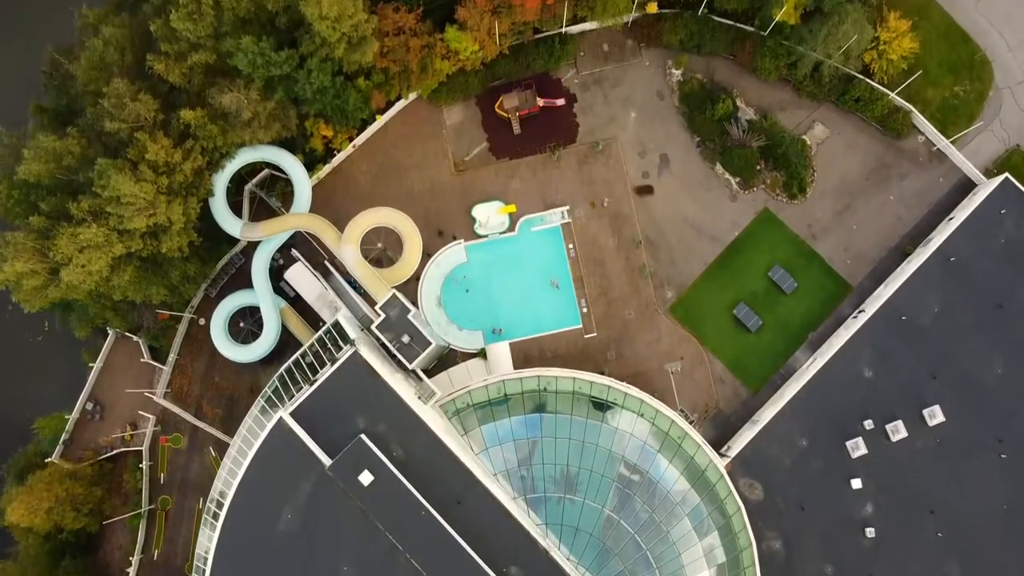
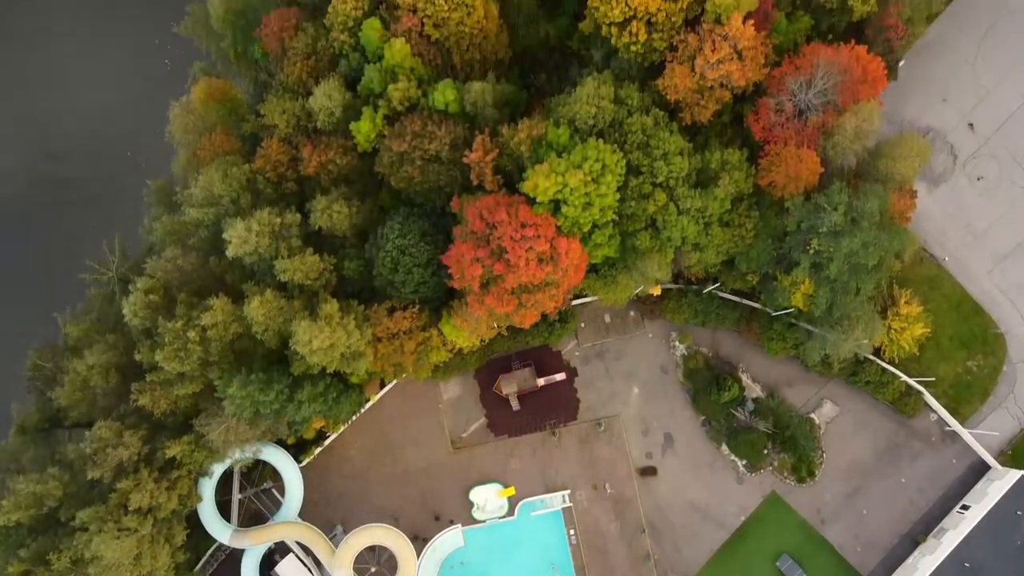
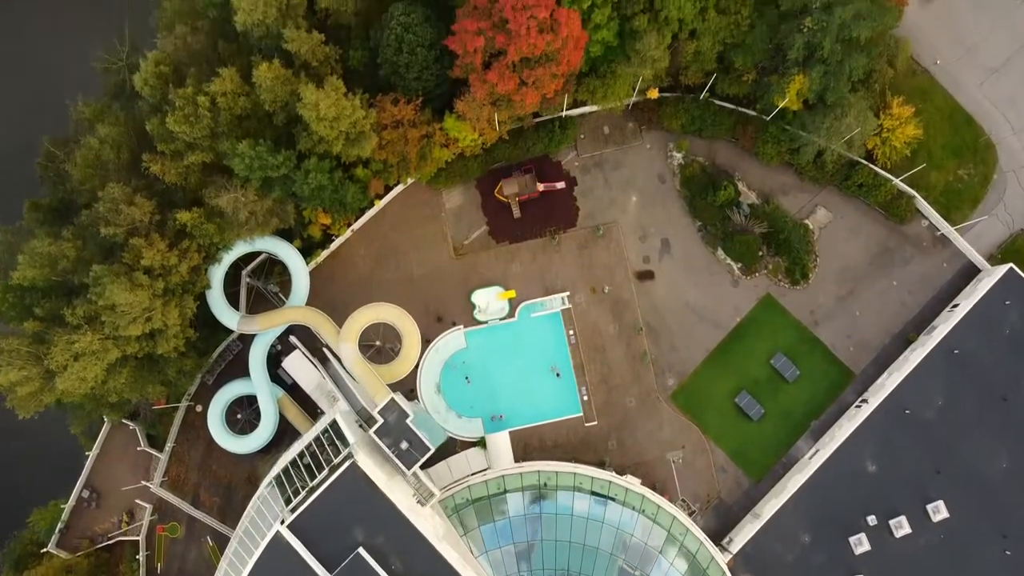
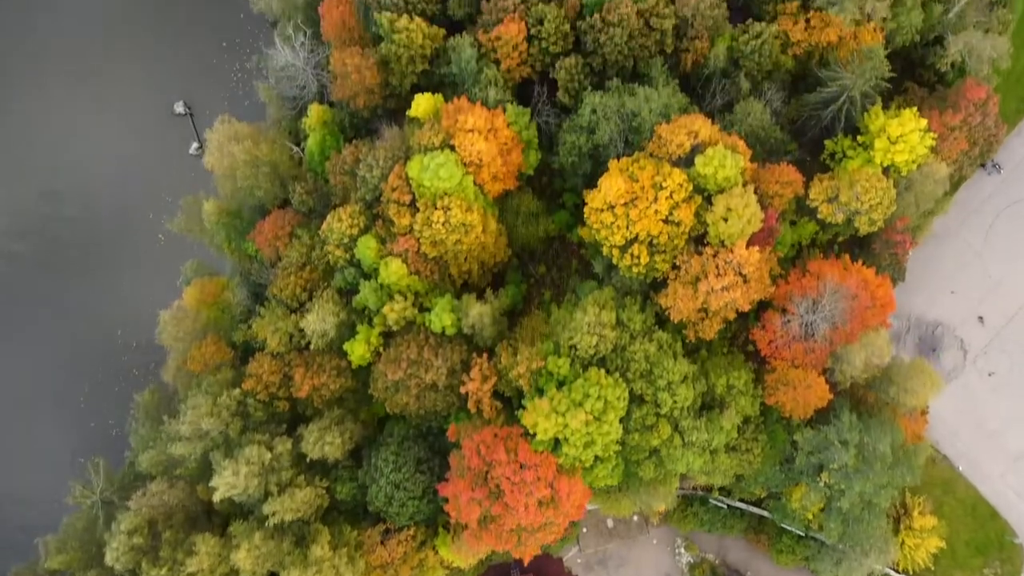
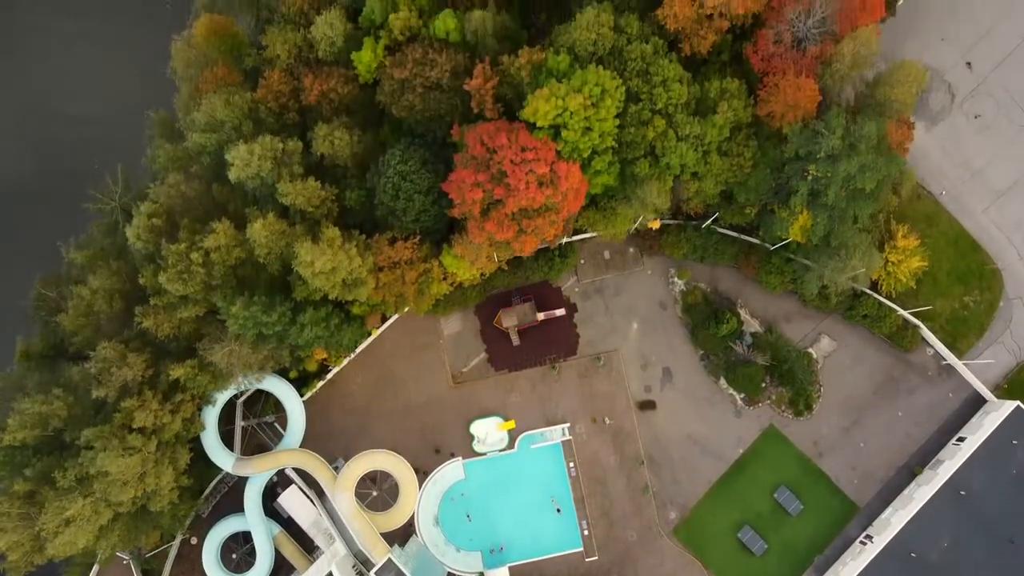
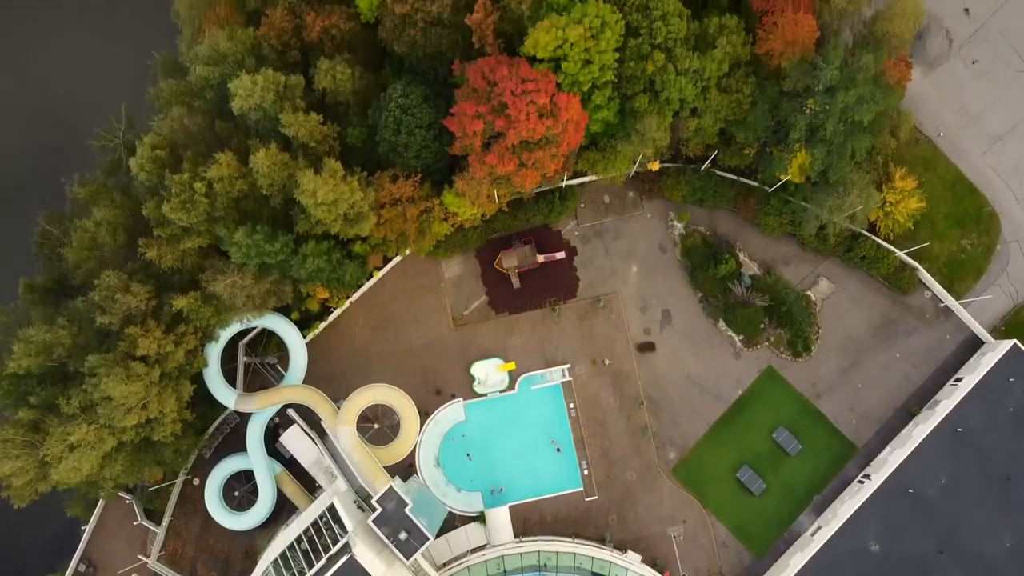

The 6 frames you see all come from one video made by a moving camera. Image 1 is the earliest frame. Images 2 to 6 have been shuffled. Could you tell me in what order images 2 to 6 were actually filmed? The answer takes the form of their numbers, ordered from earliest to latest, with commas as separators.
3, 6, 5, 2, 4
